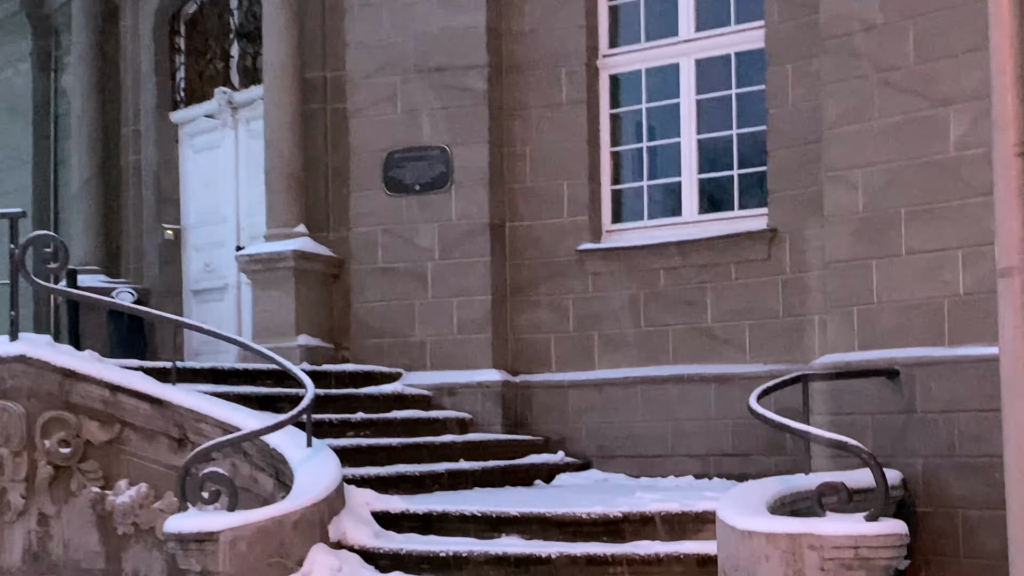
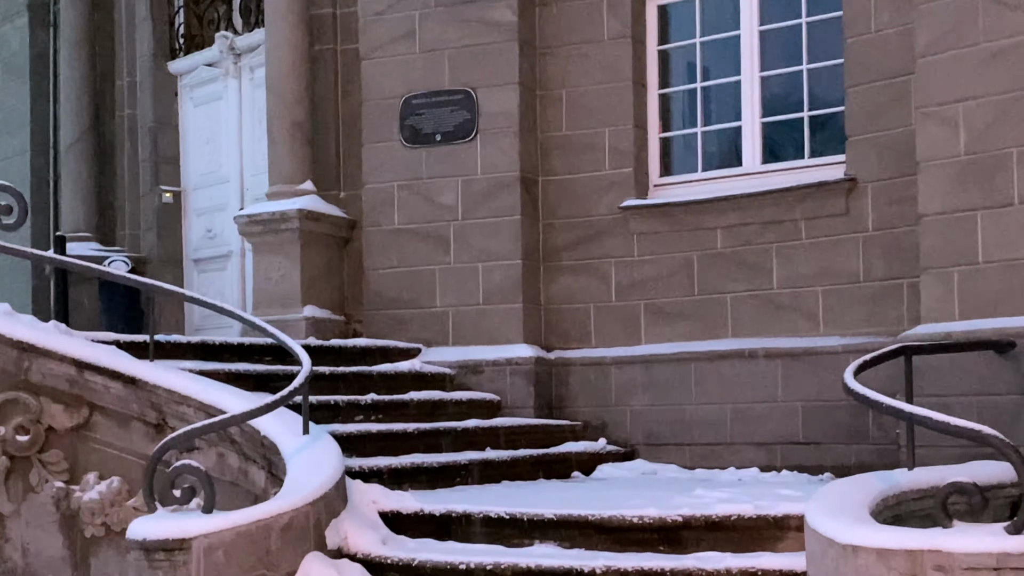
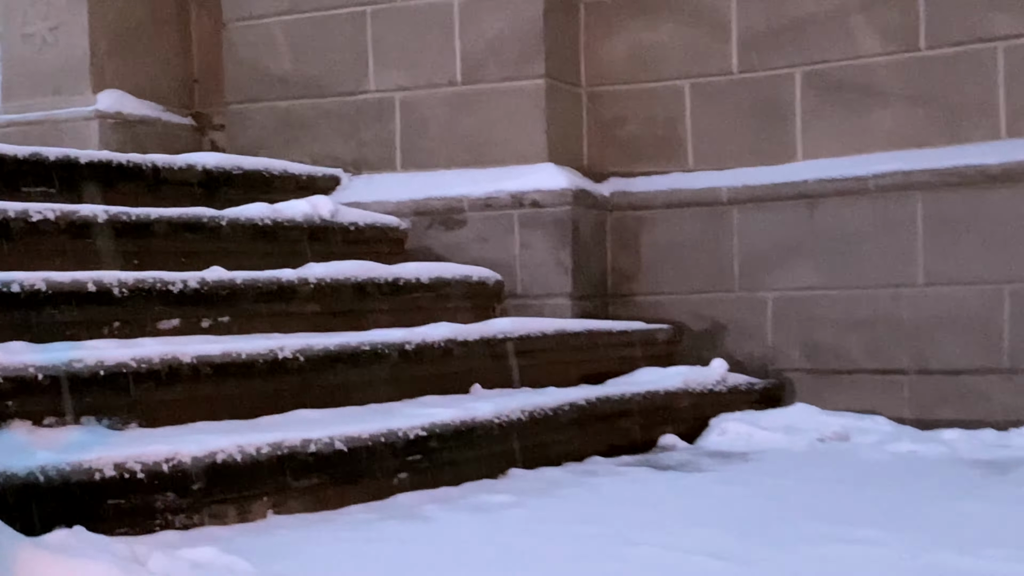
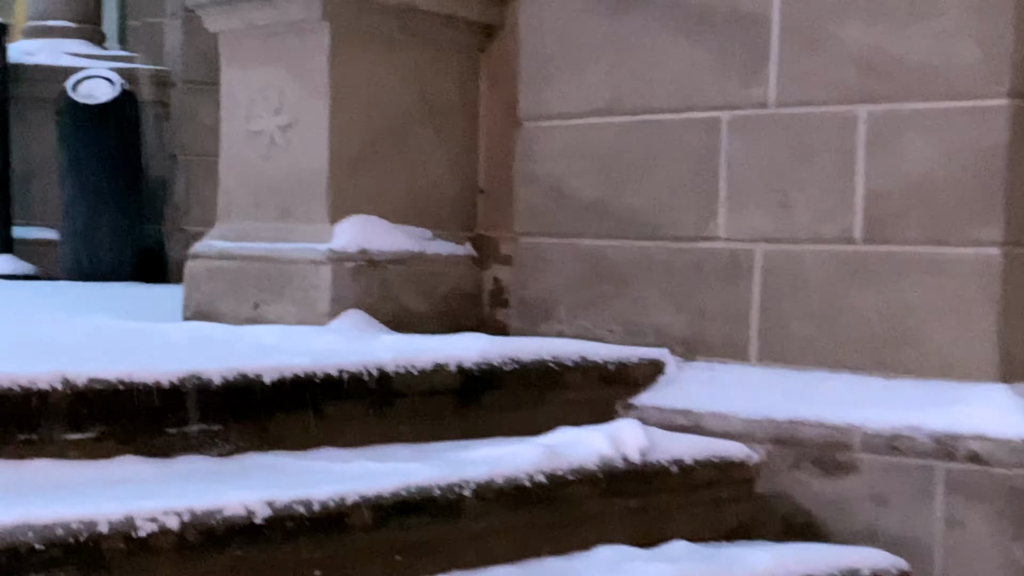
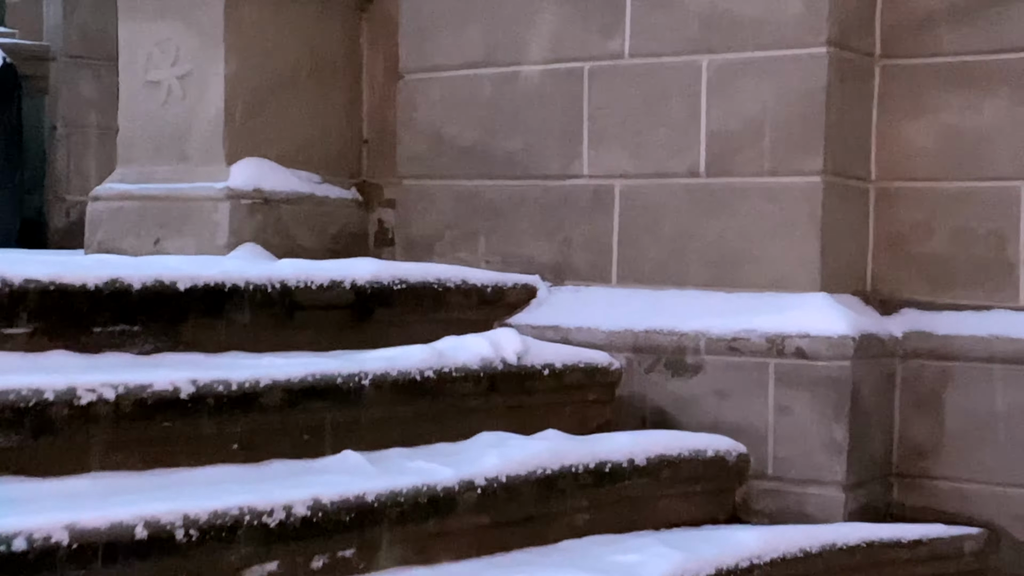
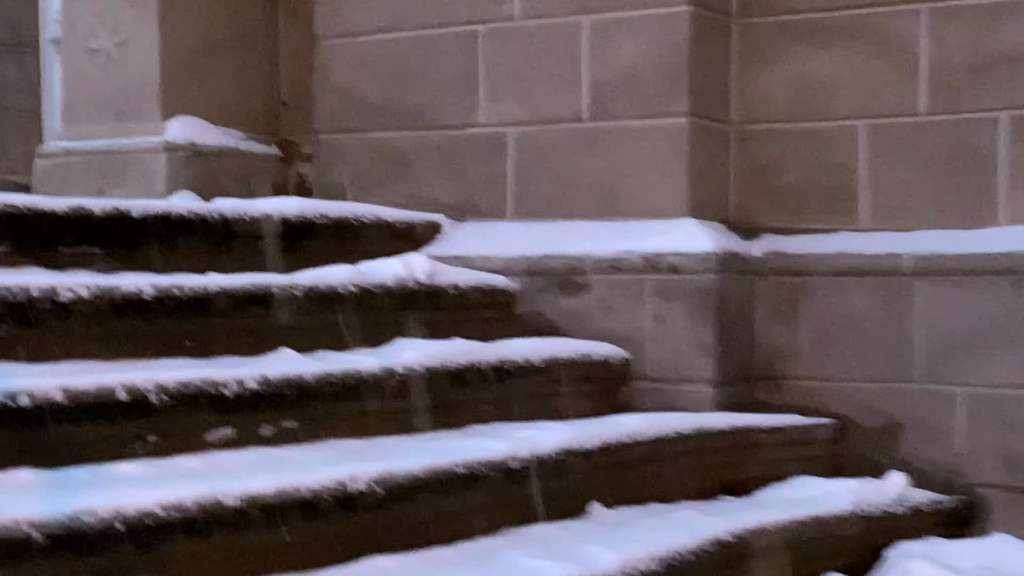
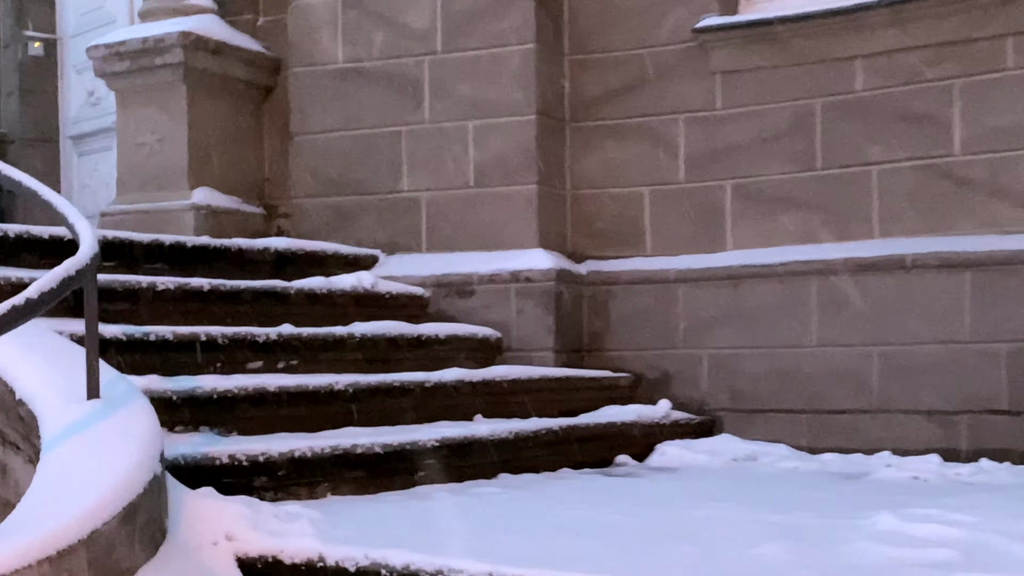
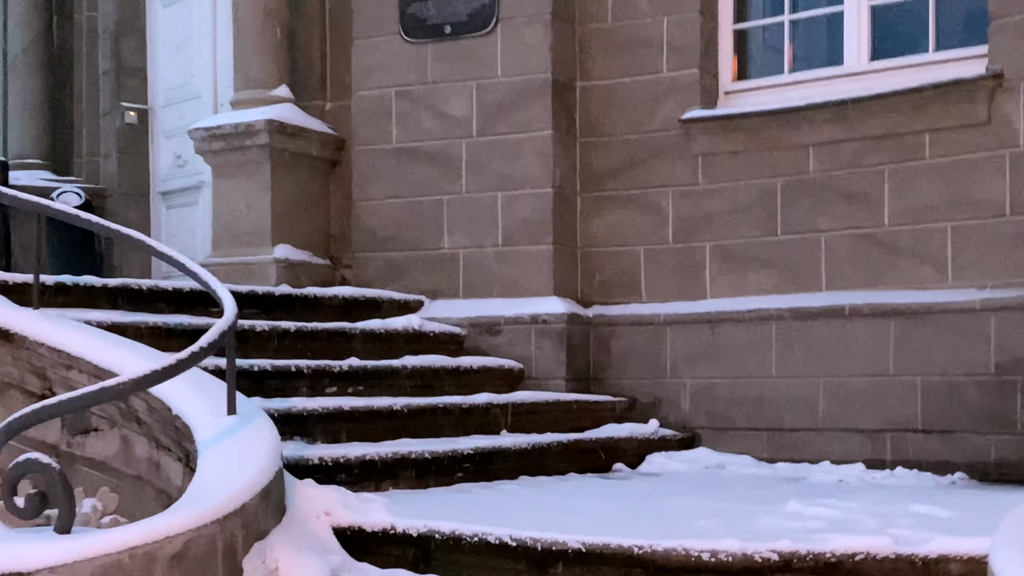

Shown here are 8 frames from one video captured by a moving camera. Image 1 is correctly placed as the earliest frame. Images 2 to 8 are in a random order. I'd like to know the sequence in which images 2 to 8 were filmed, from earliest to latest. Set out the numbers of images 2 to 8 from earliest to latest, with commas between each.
2, 8, 7, 3, 6, 5, 4
